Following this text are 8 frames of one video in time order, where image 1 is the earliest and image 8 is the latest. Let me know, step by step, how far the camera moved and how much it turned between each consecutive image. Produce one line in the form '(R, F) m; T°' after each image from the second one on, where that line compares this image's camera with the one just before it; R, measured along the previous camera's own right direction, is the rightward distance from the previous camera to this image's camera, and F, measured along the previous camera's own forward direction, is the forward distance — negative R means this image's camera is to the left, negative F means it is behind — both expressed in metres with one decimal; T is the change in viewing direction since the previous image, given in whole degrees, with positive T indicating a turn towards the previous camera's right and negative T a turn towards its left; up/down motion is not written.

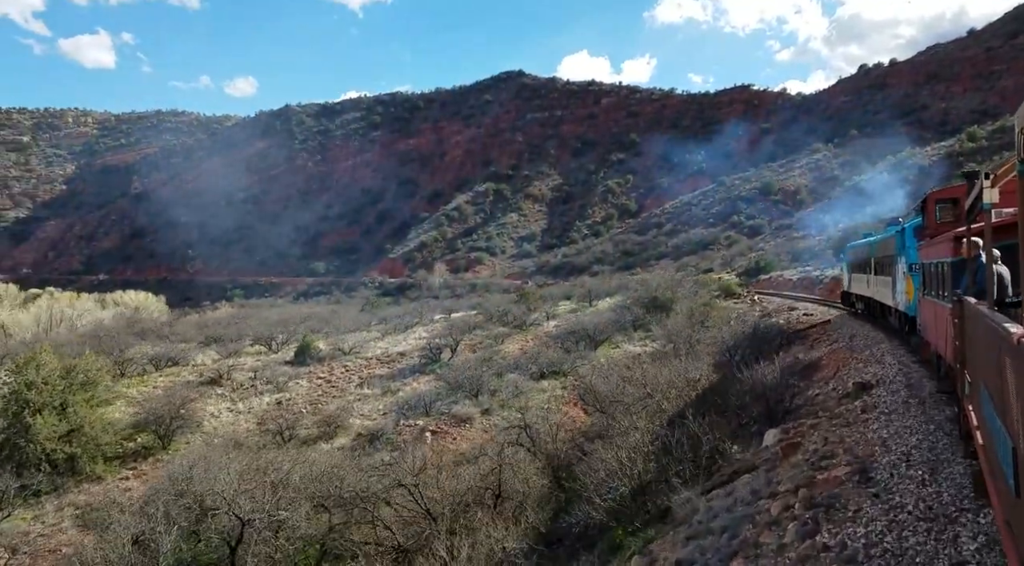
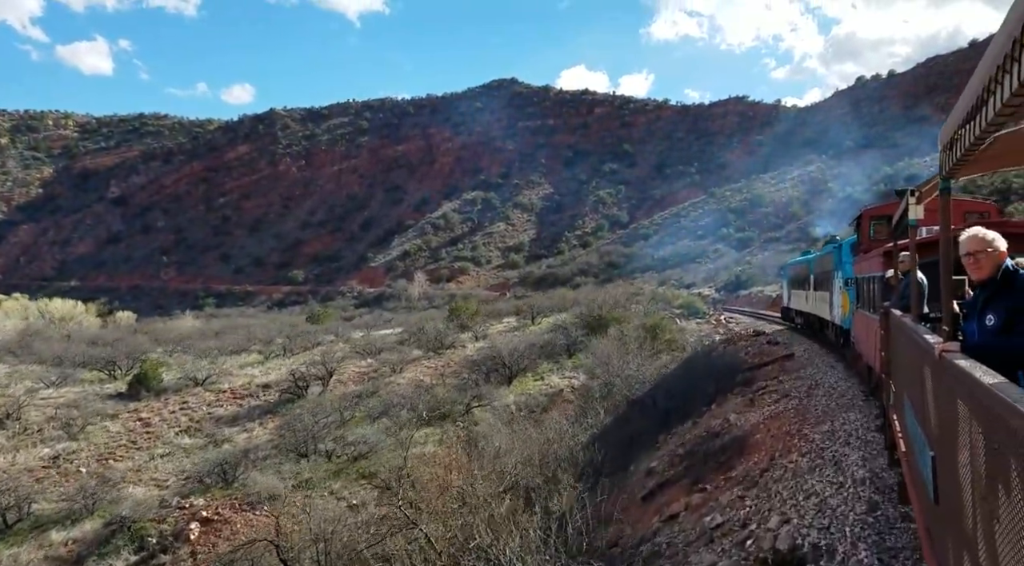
(+2.8, +5.9) m; 0°
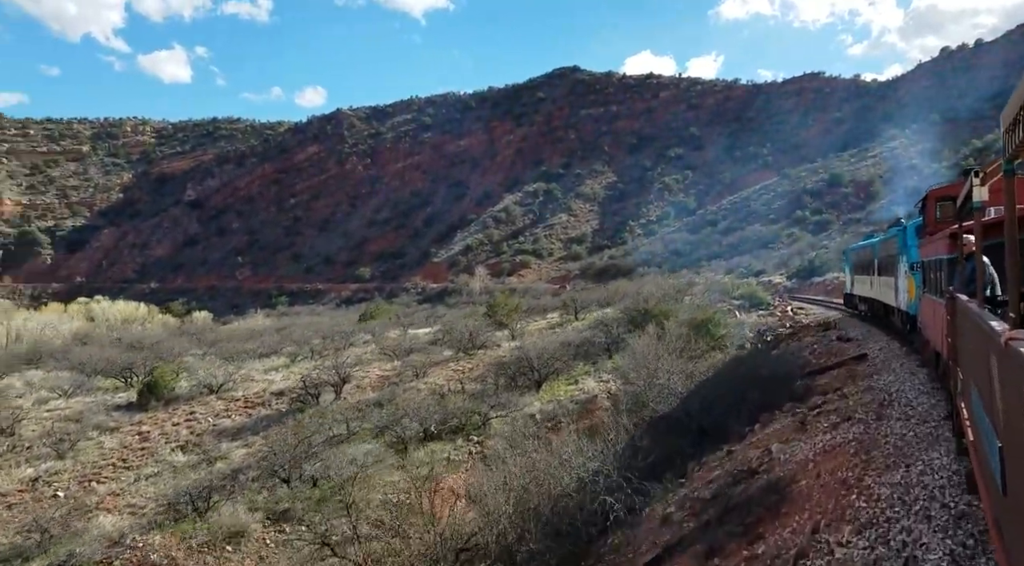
(+1.0, +2.3) m; -5°
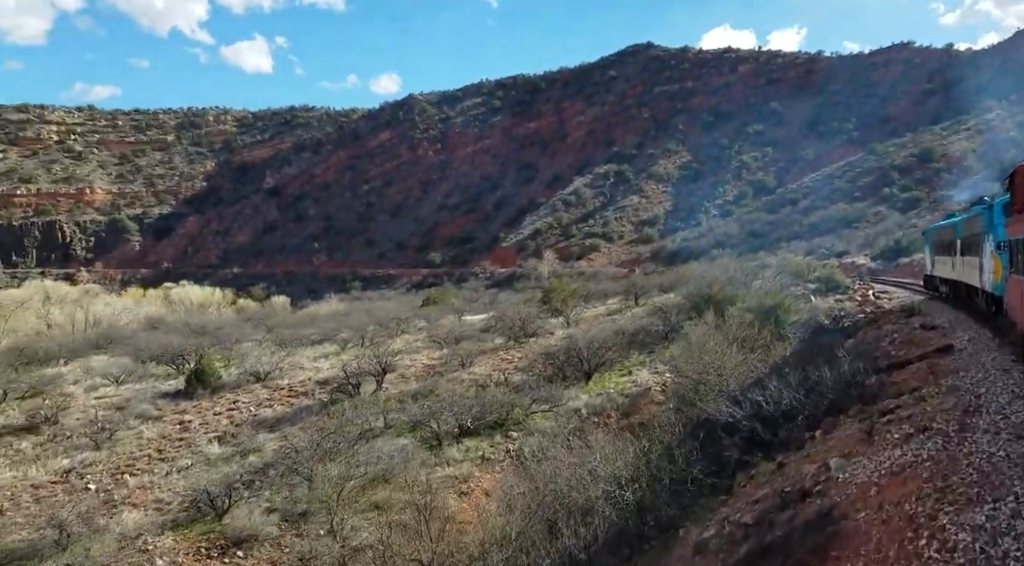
(+0.6, +1.1) m; -5°
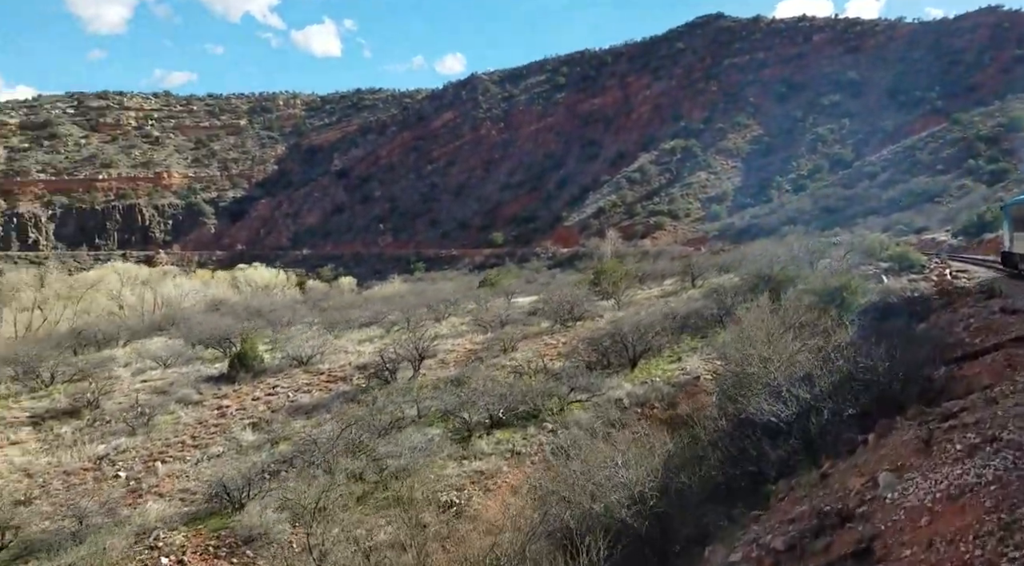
(+0.6, +0.9) m; -5°
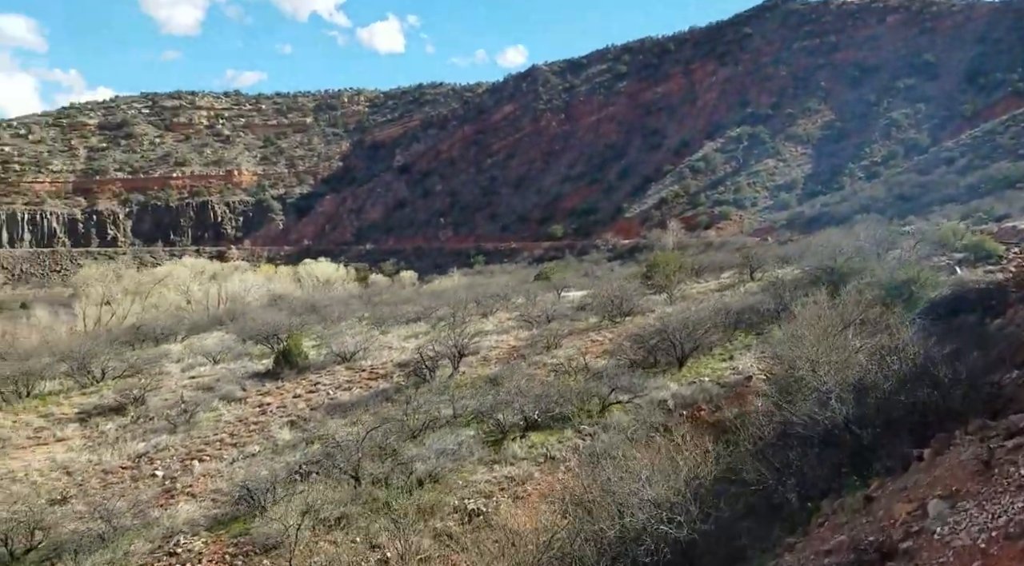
(+0.5, +0.6) m; -4°
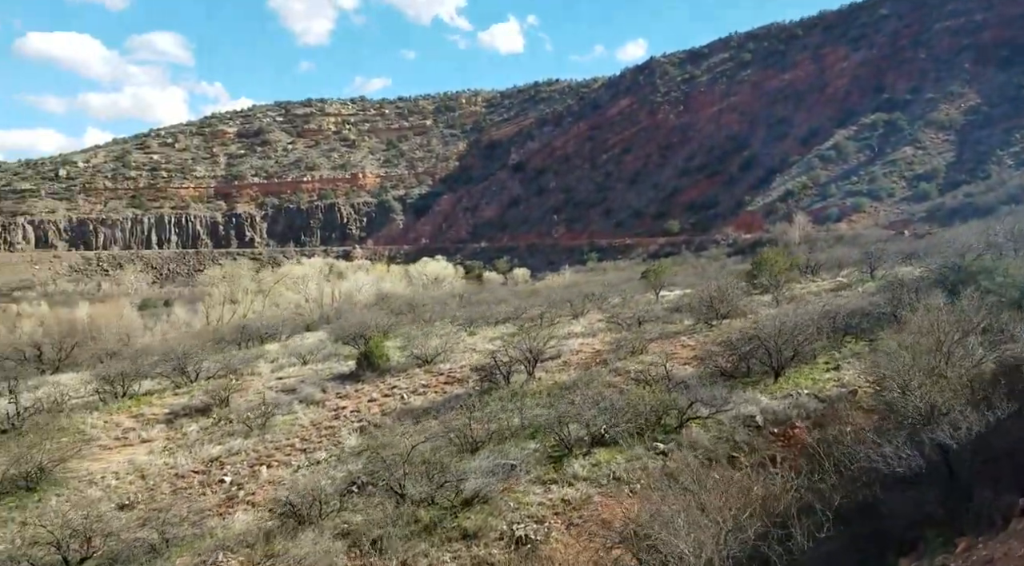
(+0.8, +1.0) m; -8°
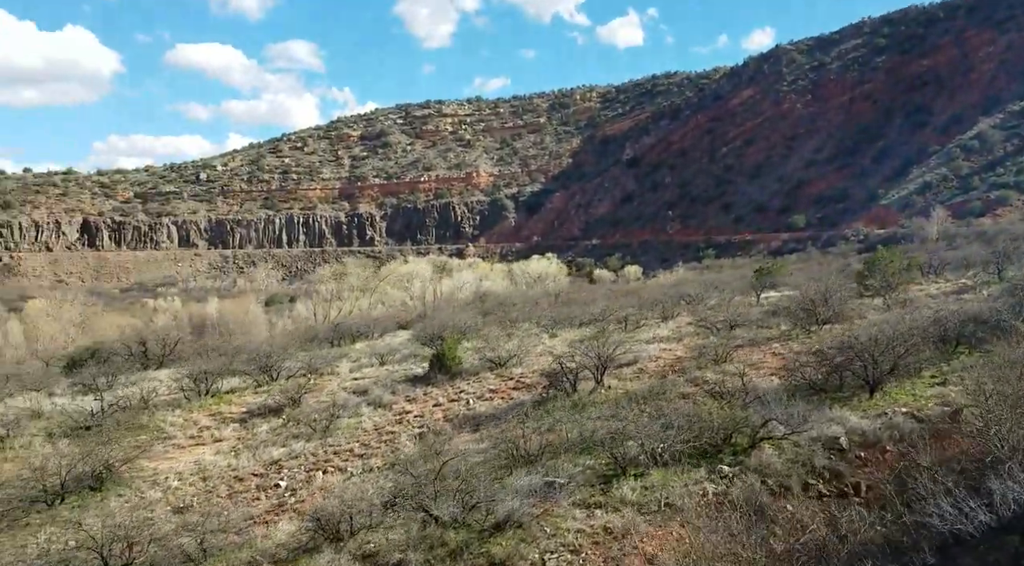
(+0.9, +1.0) m; -8°
